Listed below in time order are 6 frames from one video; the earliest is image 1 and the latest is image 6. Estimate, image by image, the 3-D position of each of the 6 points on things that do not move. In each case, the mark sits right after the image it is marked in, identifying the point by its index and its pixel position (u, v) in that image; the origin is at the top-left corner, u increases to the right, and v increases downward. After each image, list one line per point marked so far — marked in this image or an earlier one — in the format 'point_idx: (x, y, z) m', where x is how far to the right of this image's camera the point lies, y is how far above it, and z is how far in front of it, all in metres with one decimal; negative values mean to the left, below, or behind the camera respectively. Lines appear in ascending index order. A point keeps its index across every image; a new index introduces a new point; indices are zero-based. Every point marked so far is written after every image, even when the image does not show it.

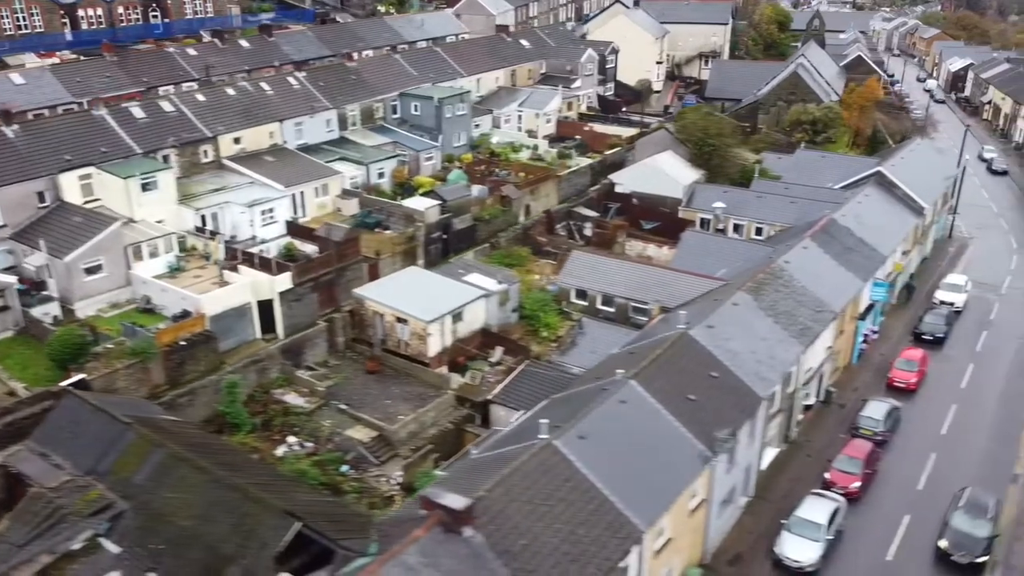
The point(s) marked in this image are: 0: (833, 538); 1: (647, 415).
0: (+6.3, -4.9, +19.3) m
1: (+2.5, -2.3, +17.9) m
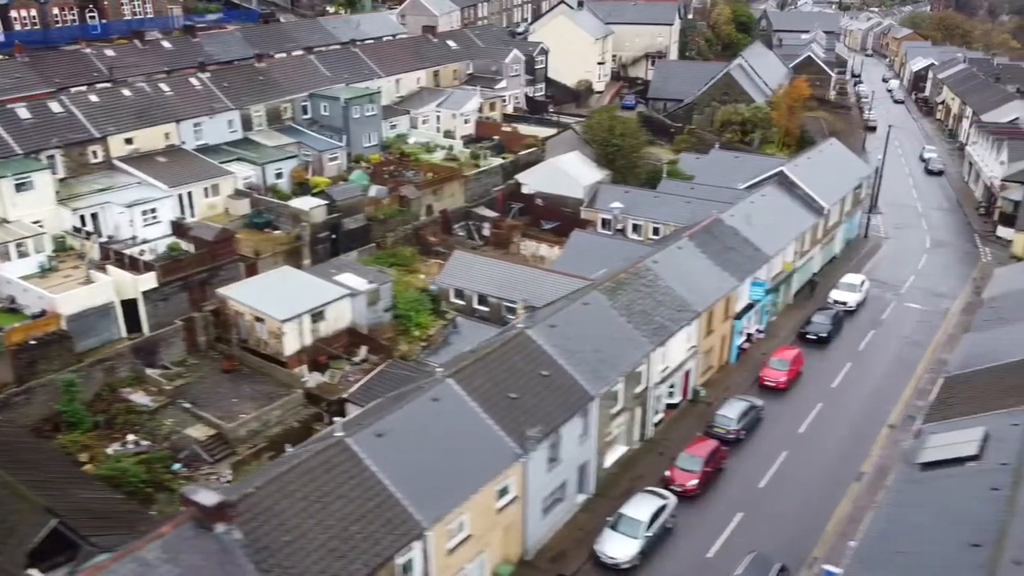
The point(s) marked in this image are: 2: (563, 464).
0: (+2.8, -4.9, +19.5) m
1: (-1.0, -2.3, +18.1) m
2: (+1.0, -3.5, +19.9) m
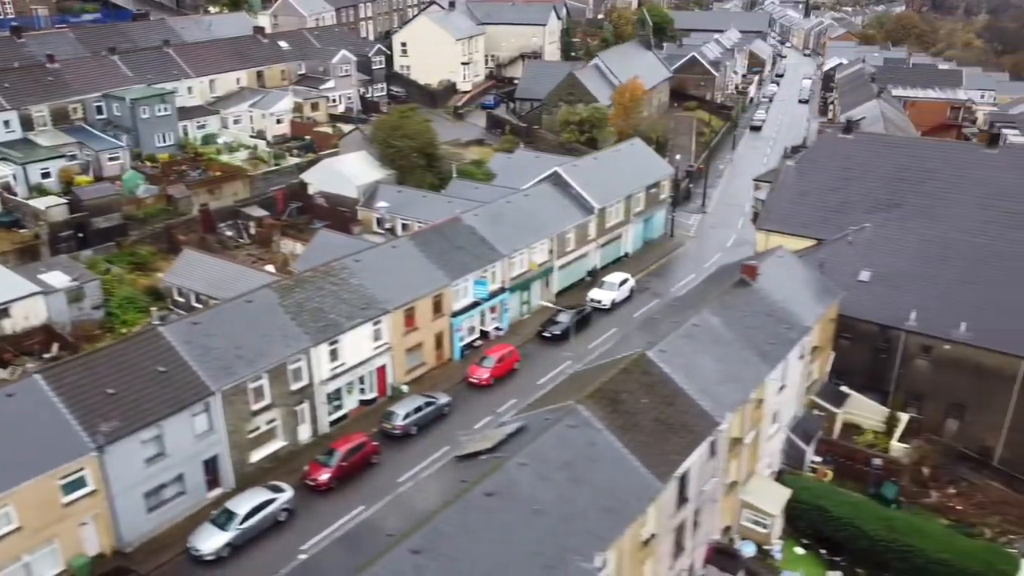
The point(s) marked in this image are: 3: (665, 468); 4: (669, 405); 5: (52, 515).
0: (-5.2, -4.8, +19.9) m
1: (-9.0, -2.3, +18.5) m
2: (-7.0, -3.5, +20.3) m
3: (+2.7, -3.2, +17.3) m
4: (+3.0, -2.2, +18.8) m
5: (-8.4, -4.1, +18.0) m
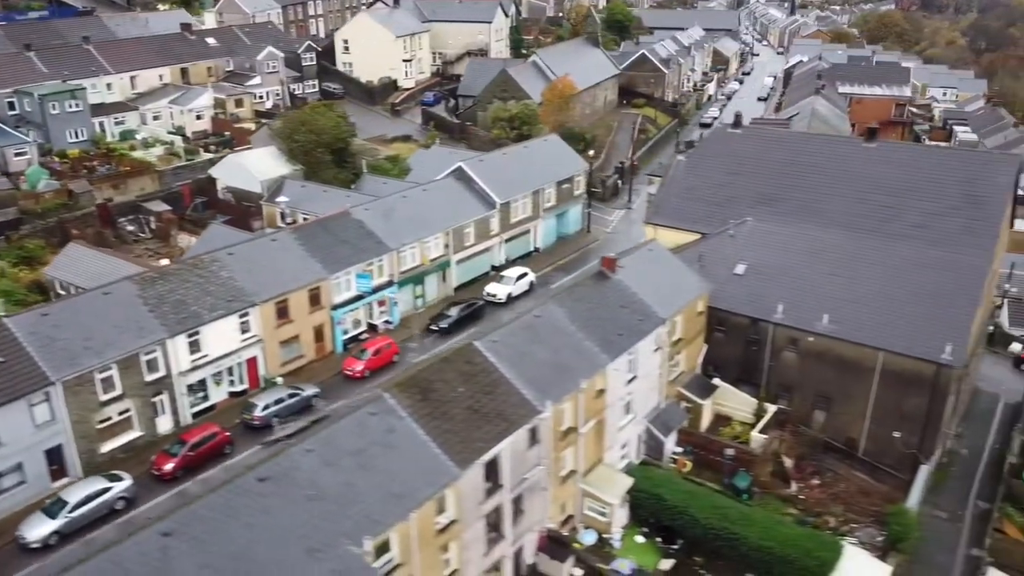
0: (-8.7, -4.7, +20.1) m
1: (-12.5, -2.1, +18.6) m
2: (-10.4, -3.3, +20.5) m
3: (-0.8, -3.0, +17.5) m
4: (-0.5, -2.0, +19.0) m
5: (-11.9, -4.0, +18.2) m
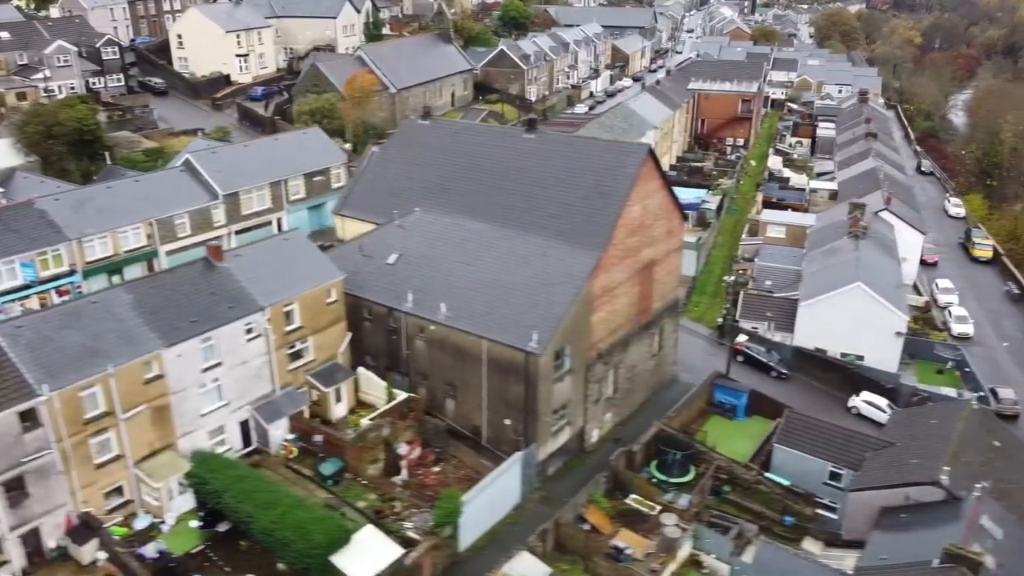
0: (-18.6, -4.3, +20.2) m
1: (-22.4, -1.8, +18.8) m
2: (-20.4, -3.0, +20.6) m
3: (-10.7, -2.7, +17.6) m
4: (-10.4, -1.7, +19.1) m
5: (-21.8, -3.6, +18.3) m
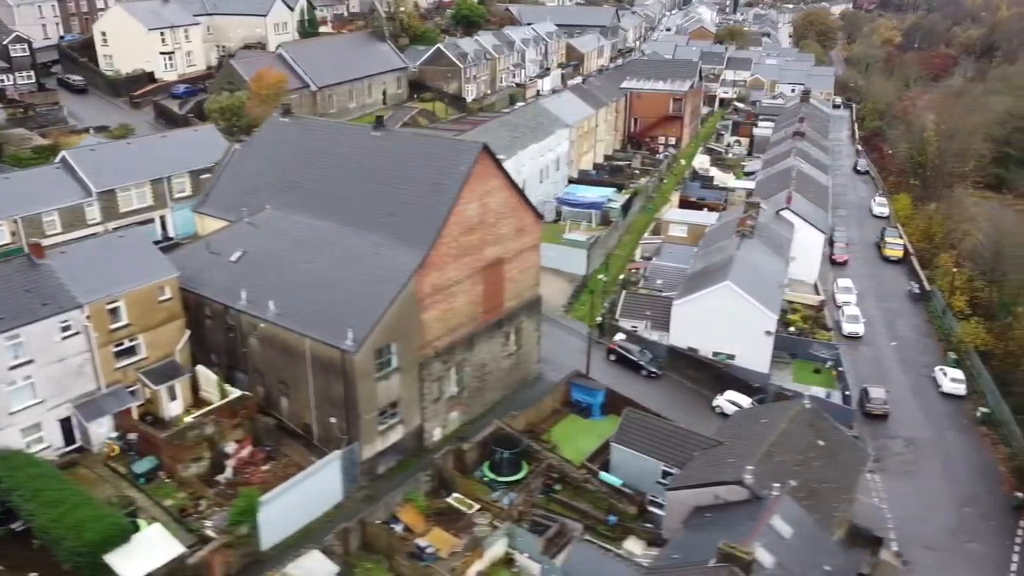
0: (-23.0, -4.3, +20.0) m
1: (-26.8, -1.7, +18.6) m
2: (-24.8, -2.9, +20.4) m
3: (-15.2, -2.6, +17.4) m
4: (-14.9, -1.7, +19.0) m
5: (-26.3, -3.5, +18.2) m
